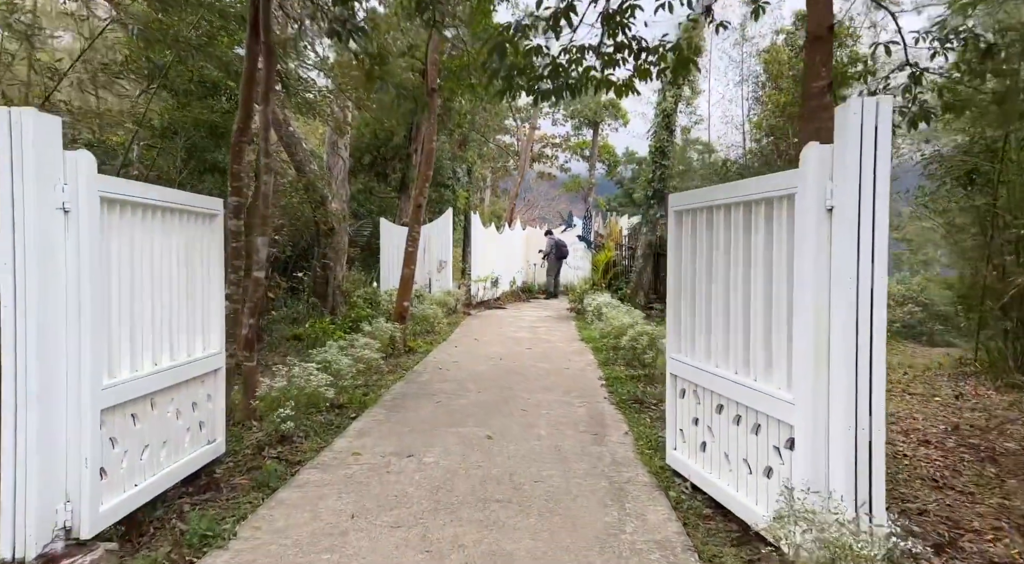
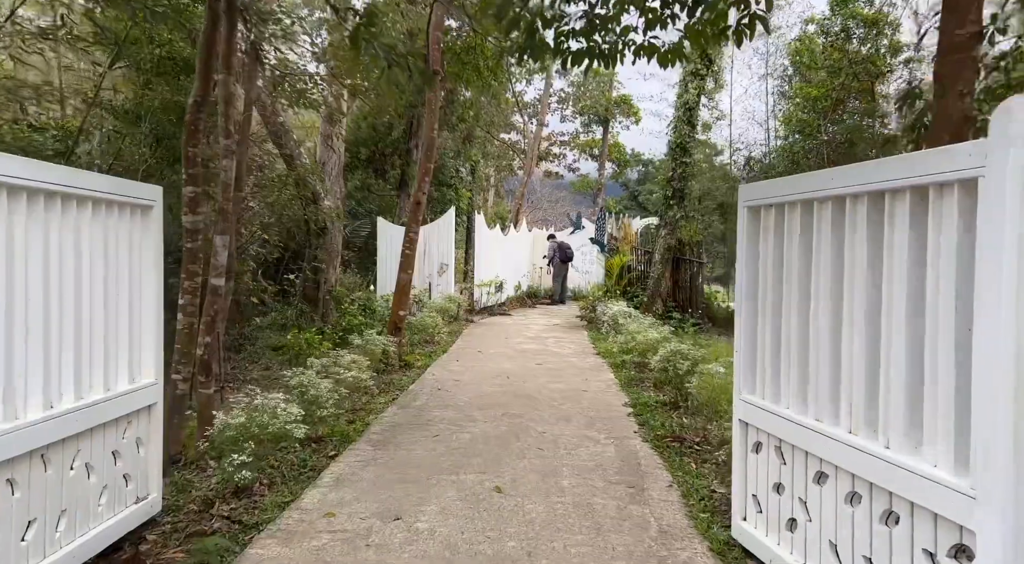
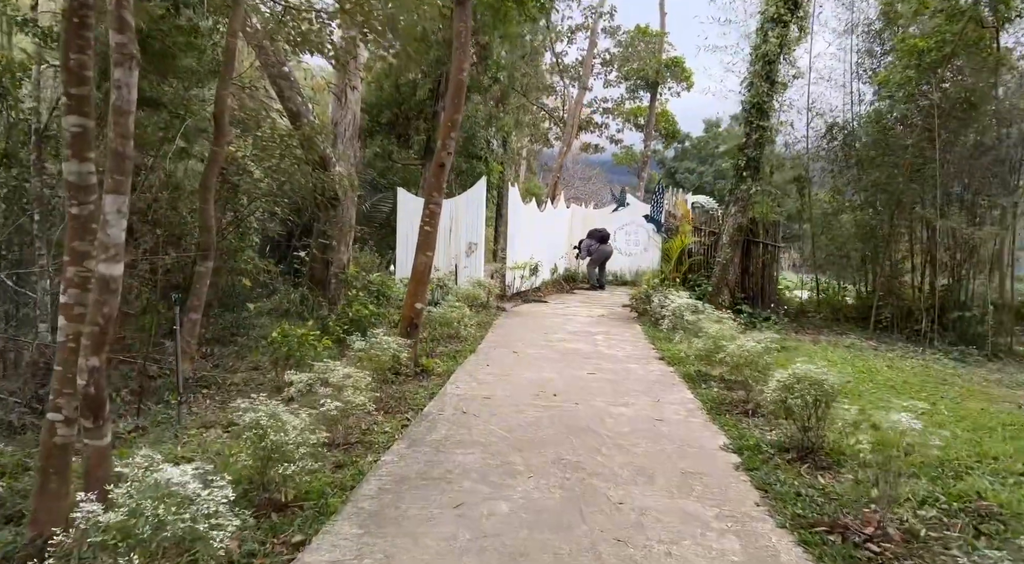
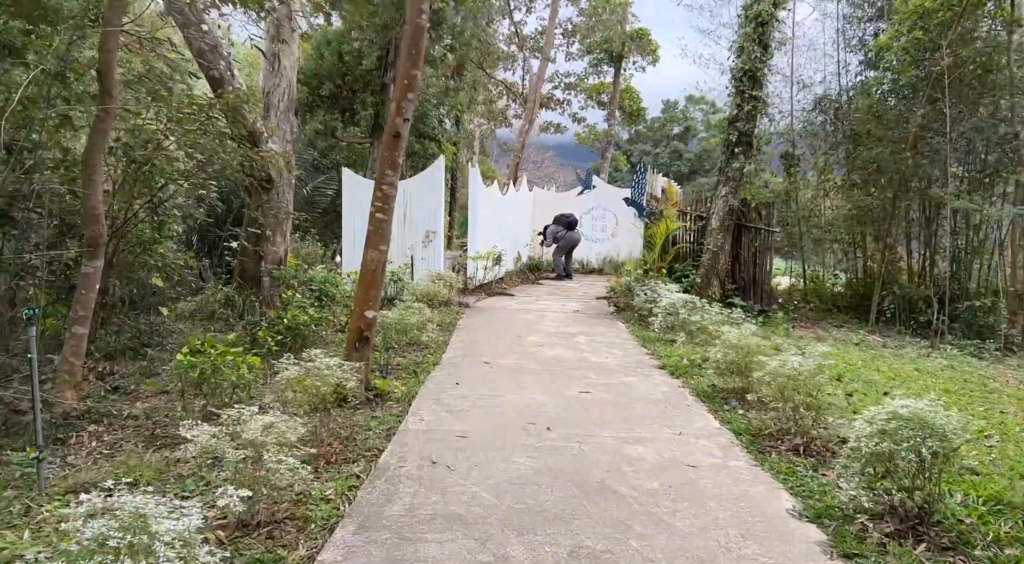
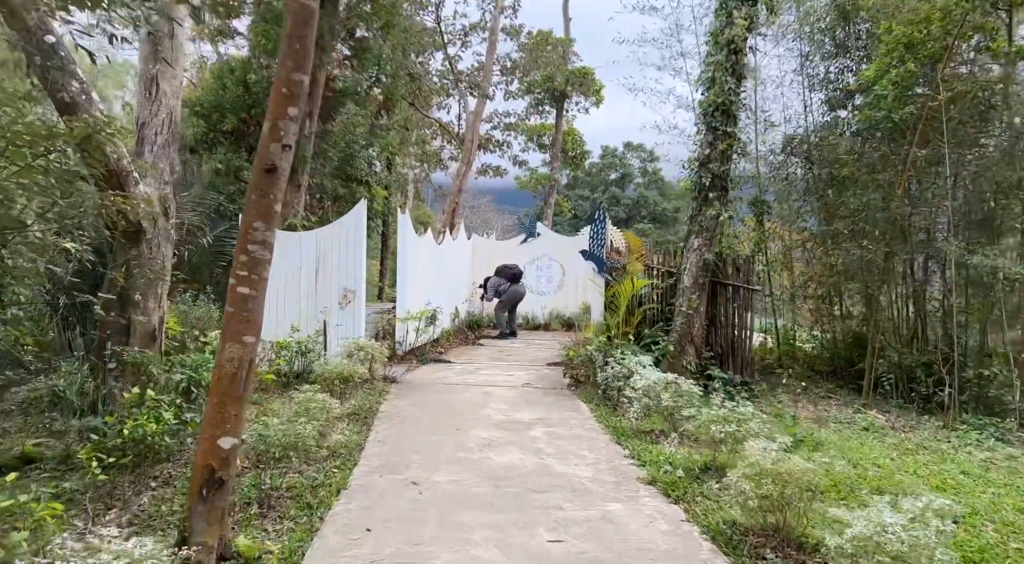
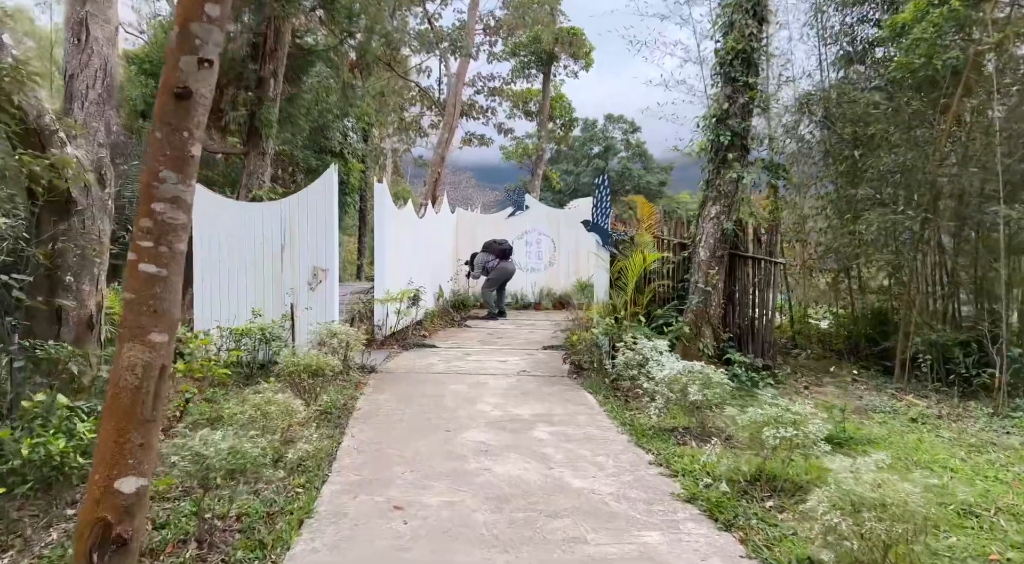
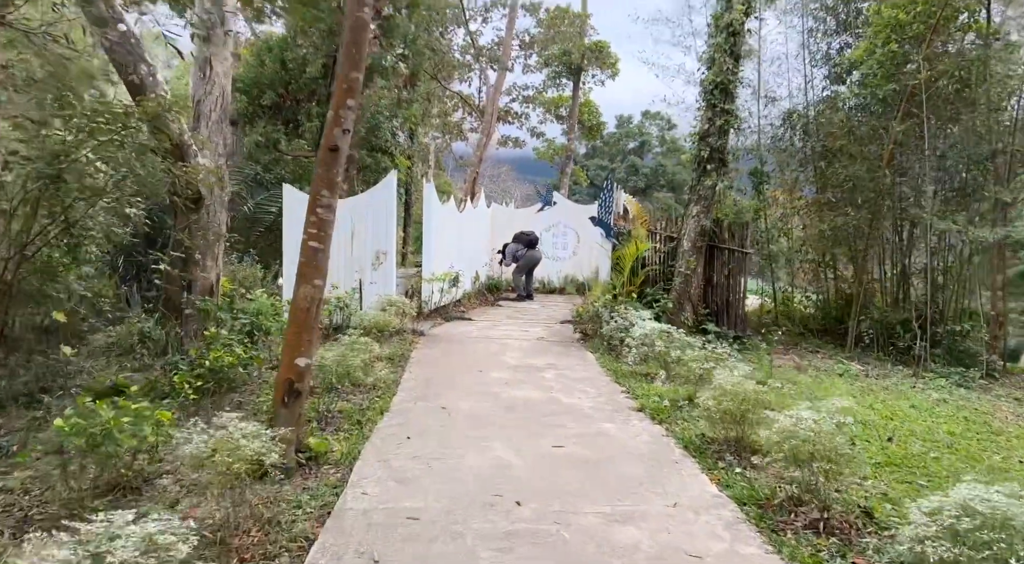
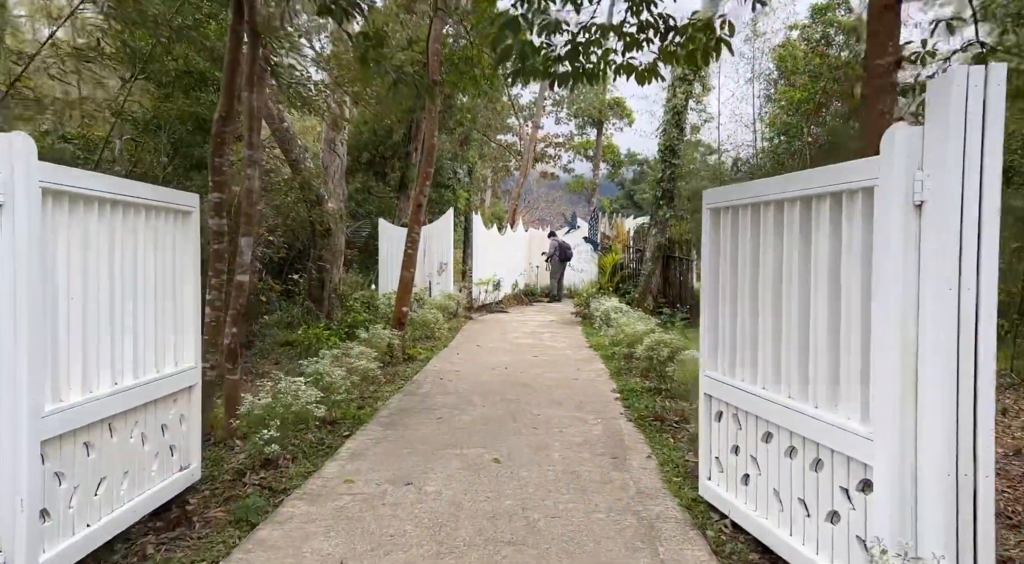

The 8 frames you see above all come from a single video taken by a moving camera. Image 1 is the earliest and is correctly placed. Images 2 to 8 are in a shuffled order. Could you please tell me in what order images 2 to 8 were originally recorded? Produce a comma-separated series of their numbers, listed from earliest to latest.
8, 2, 3, 4, 7, 5, 6
